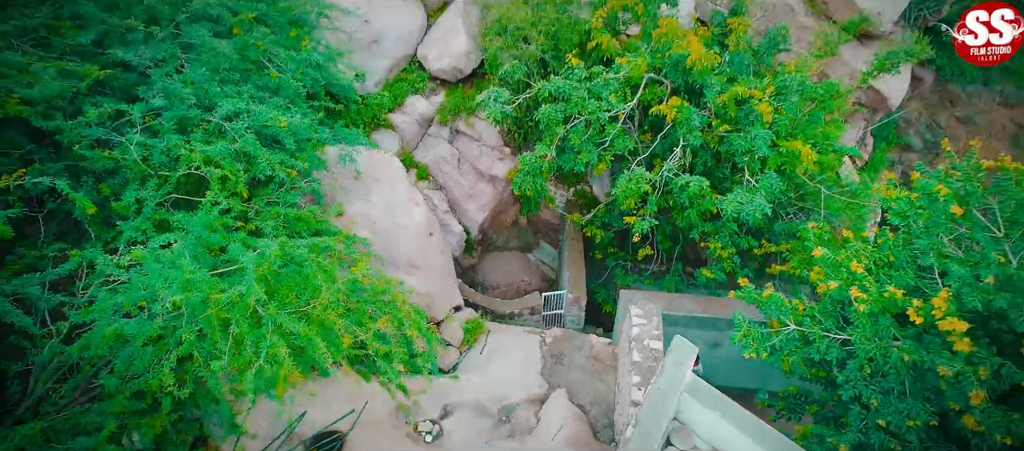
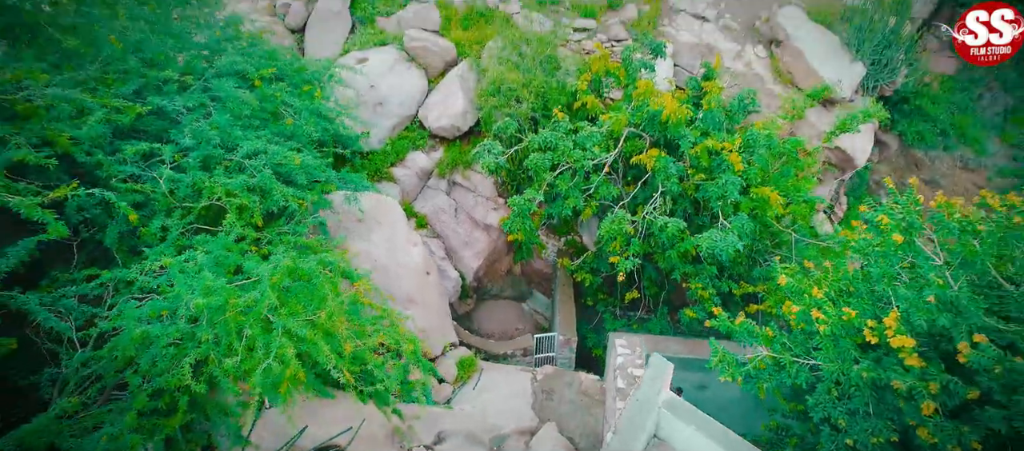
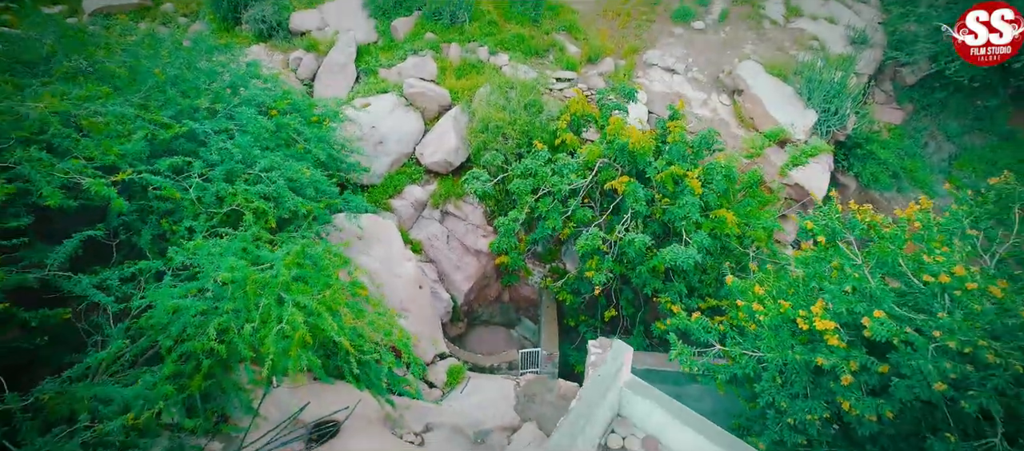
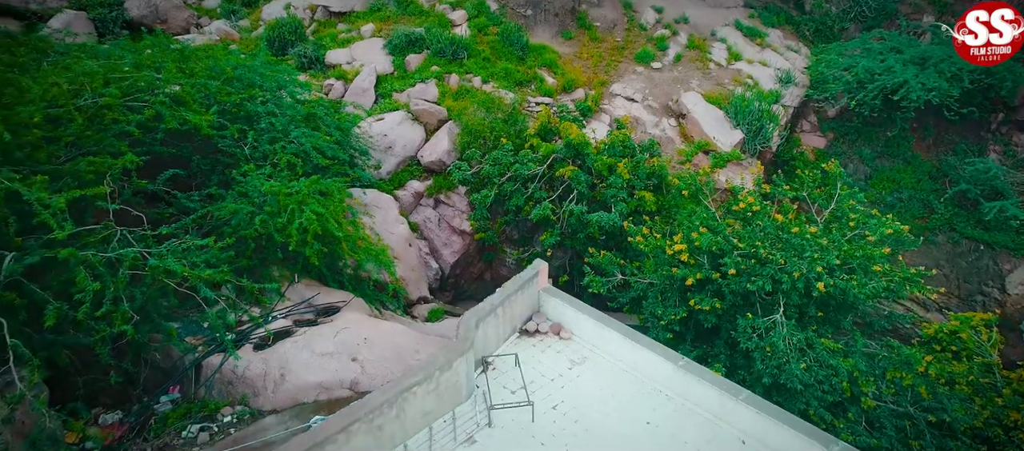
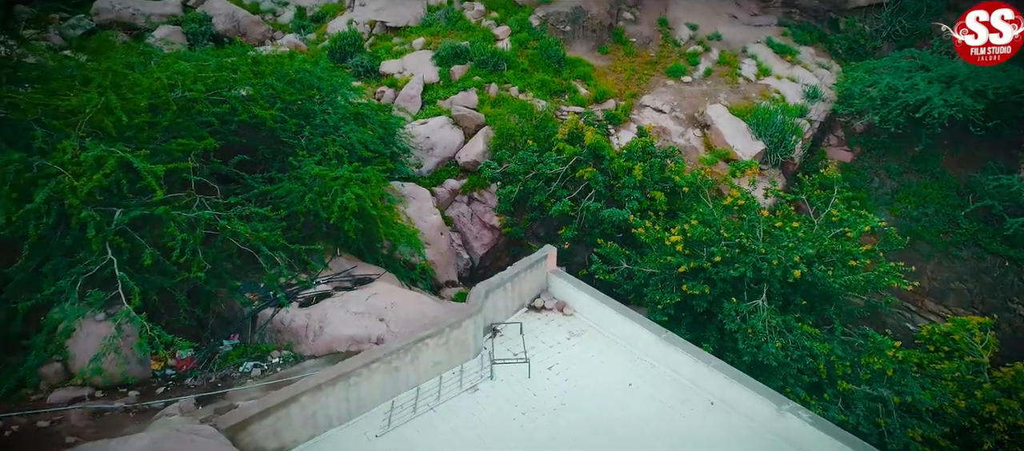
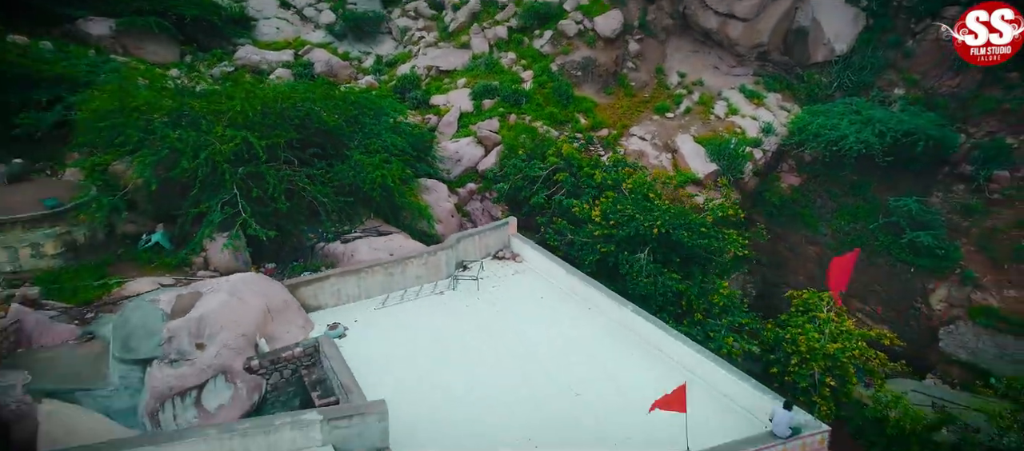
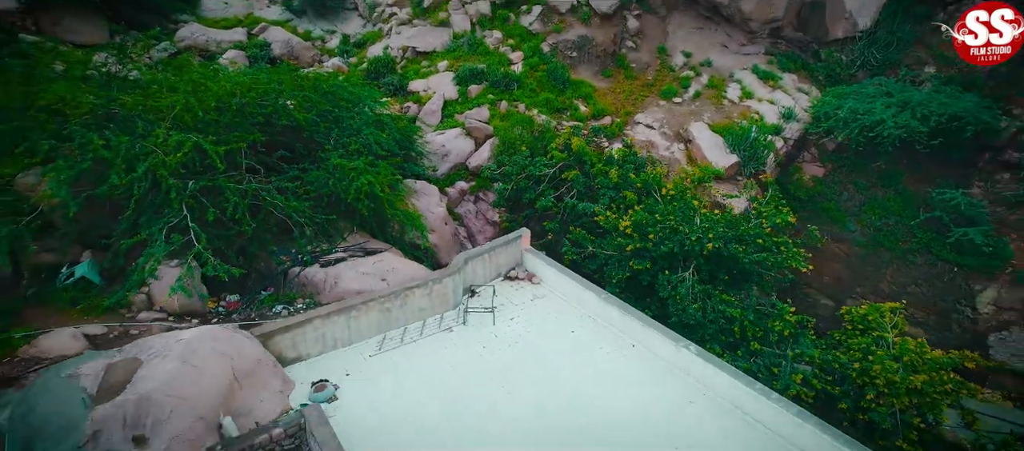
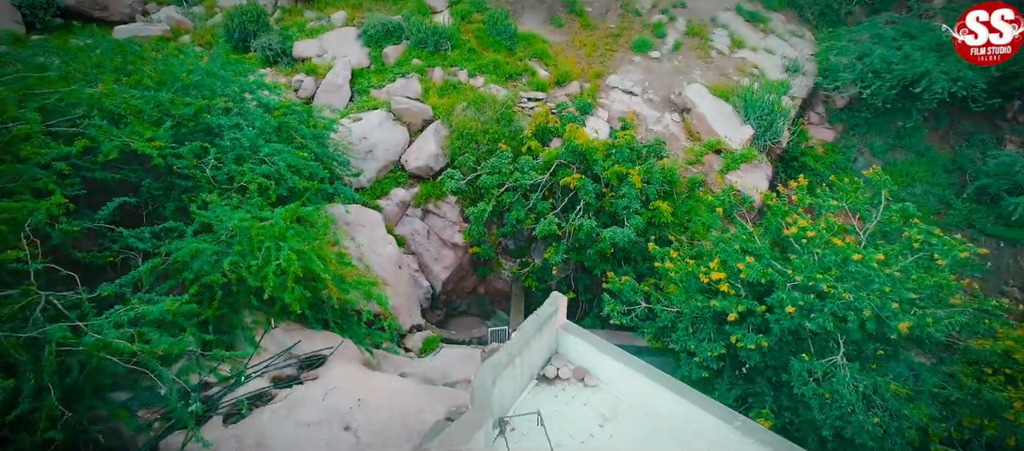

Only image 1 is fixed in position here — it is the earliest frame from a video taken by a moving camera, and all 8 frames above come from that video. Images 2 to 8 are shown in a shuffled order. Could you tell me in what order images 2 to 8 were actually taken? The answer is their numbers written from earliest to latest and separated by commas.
2, 3, 8, 4, 5, 7, 6
